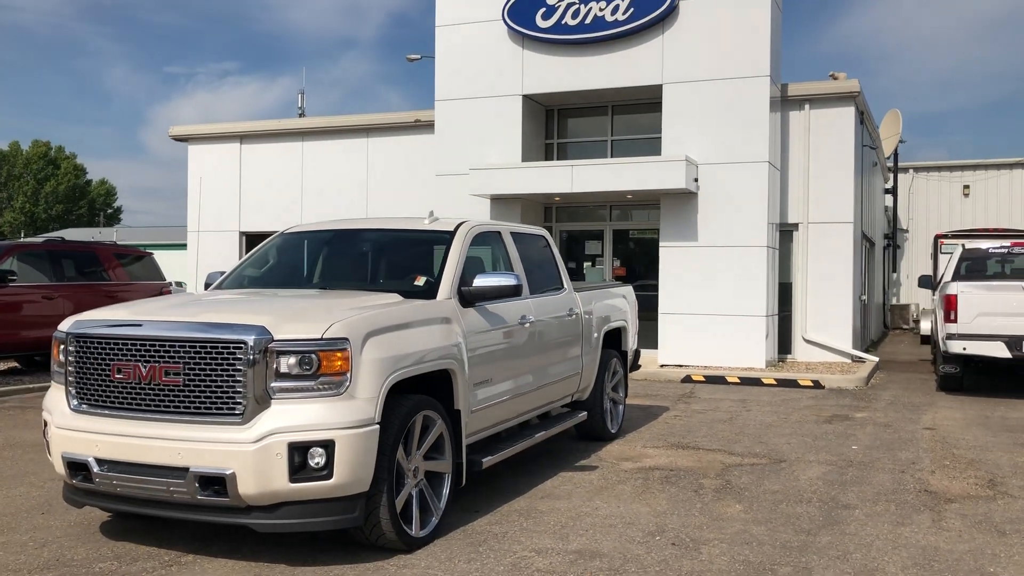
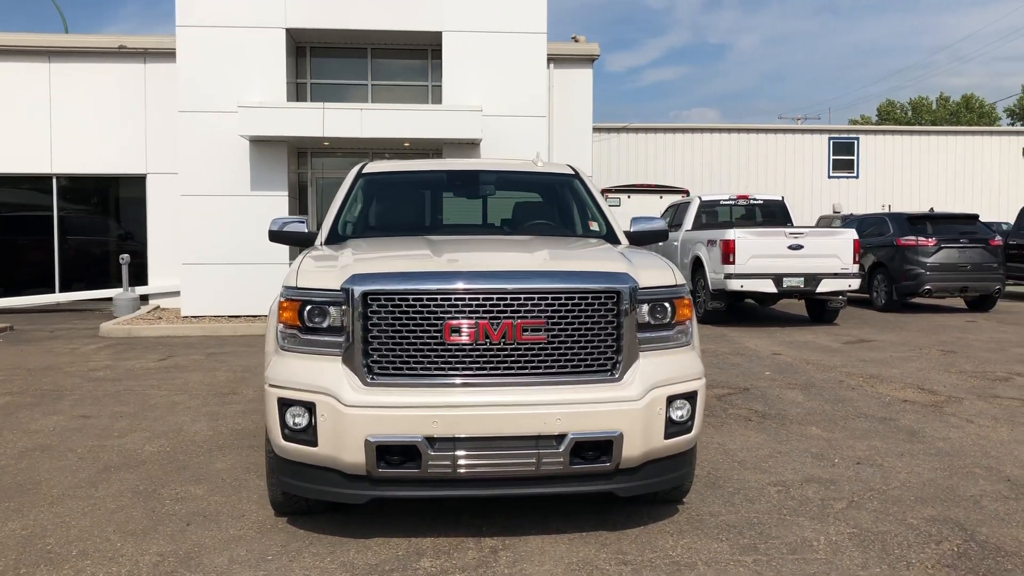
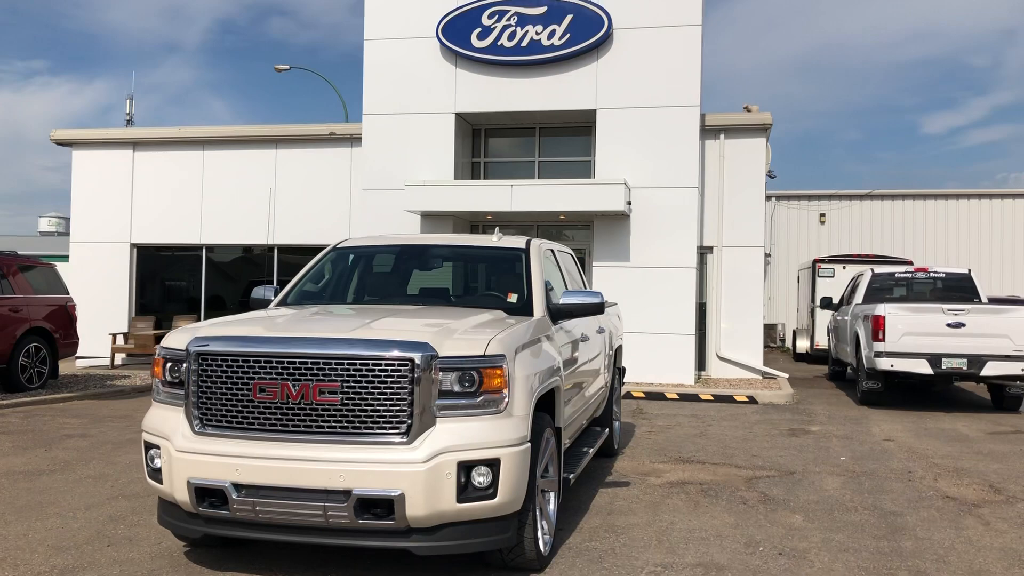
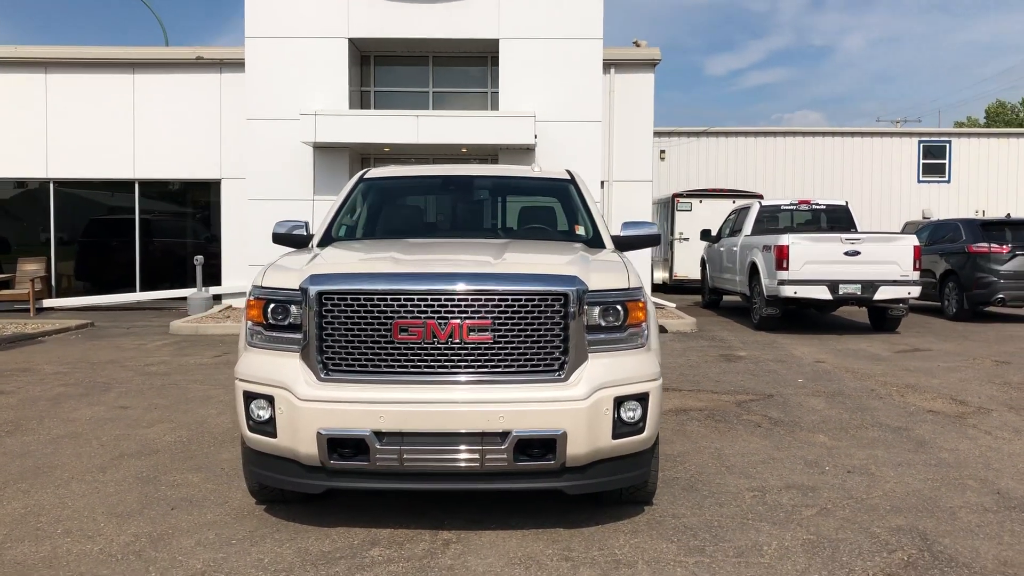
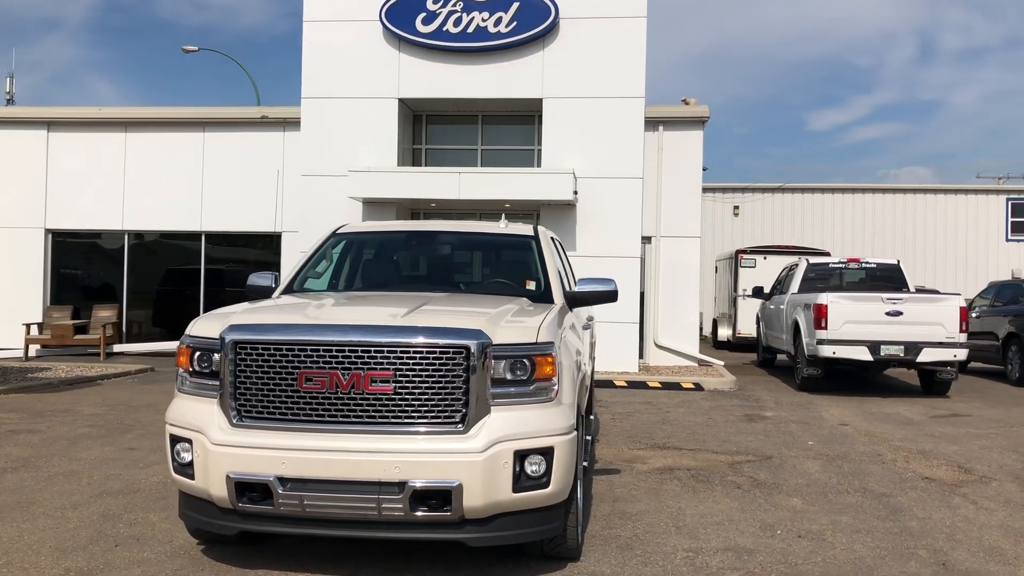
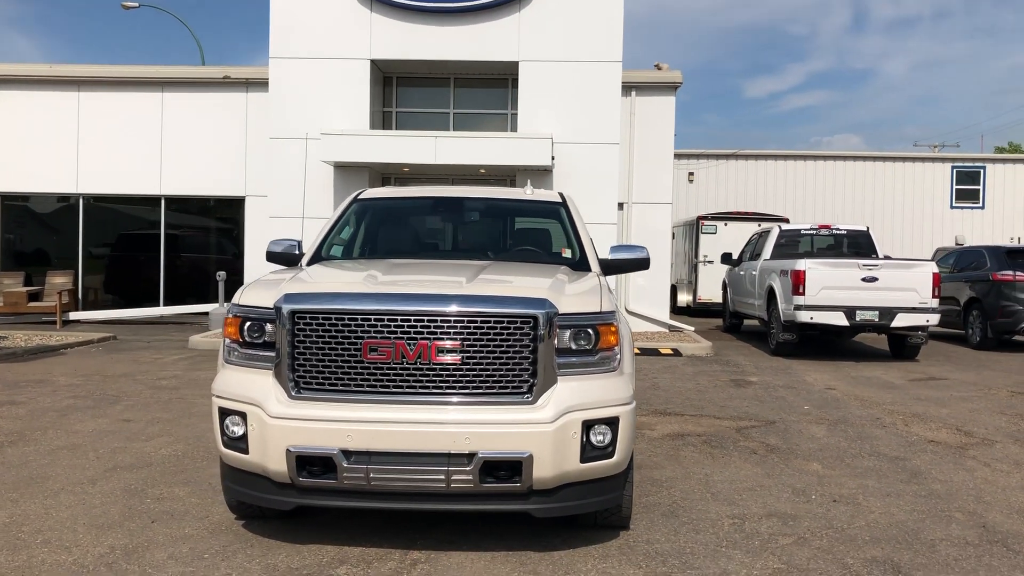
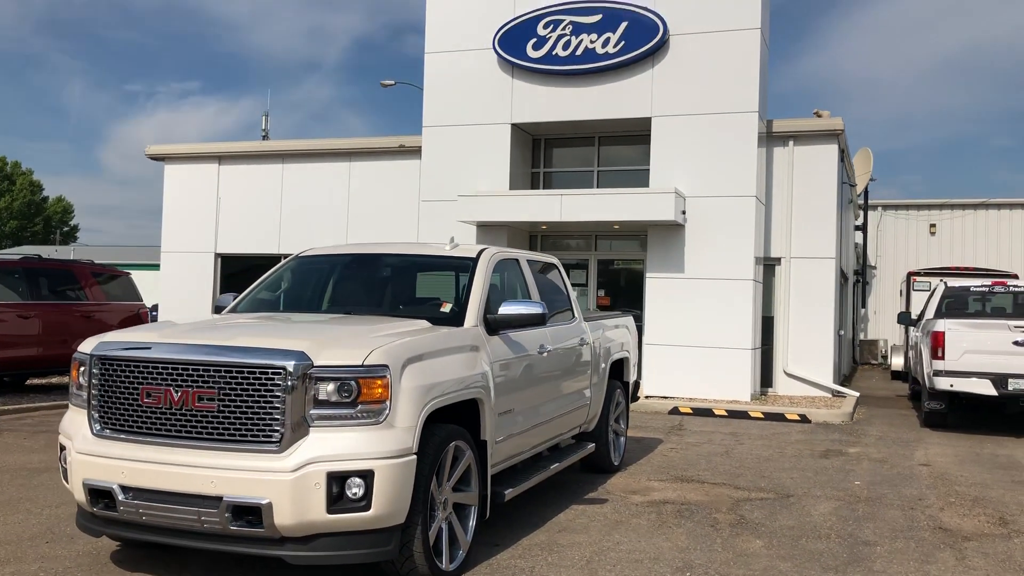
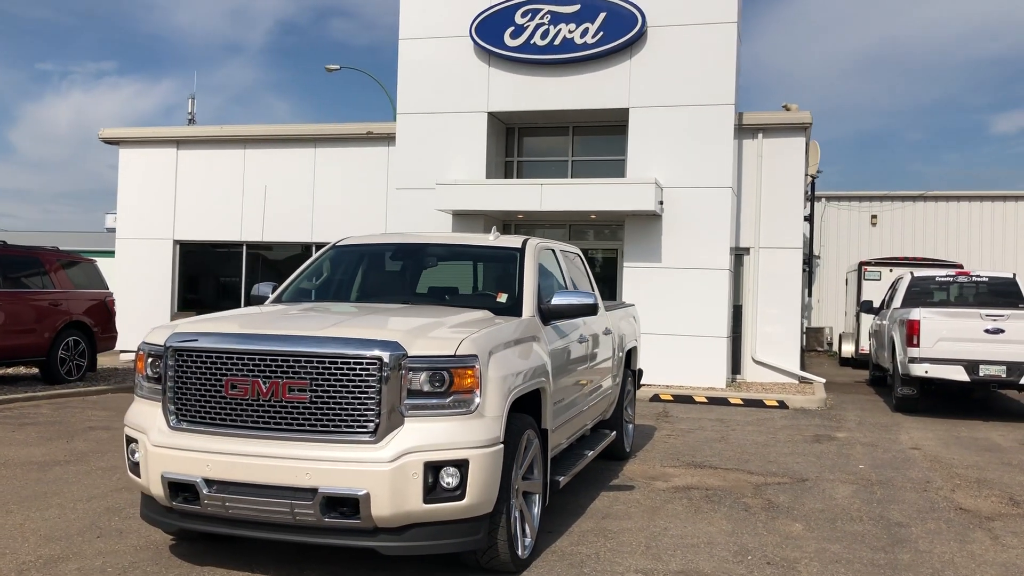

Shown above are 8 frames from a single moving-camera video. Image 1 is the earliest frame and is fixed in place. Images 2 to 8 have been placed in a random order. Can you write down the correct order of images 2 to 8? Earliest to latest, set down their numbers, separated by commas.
7, 8, 3, 5, 6, 4, 2
